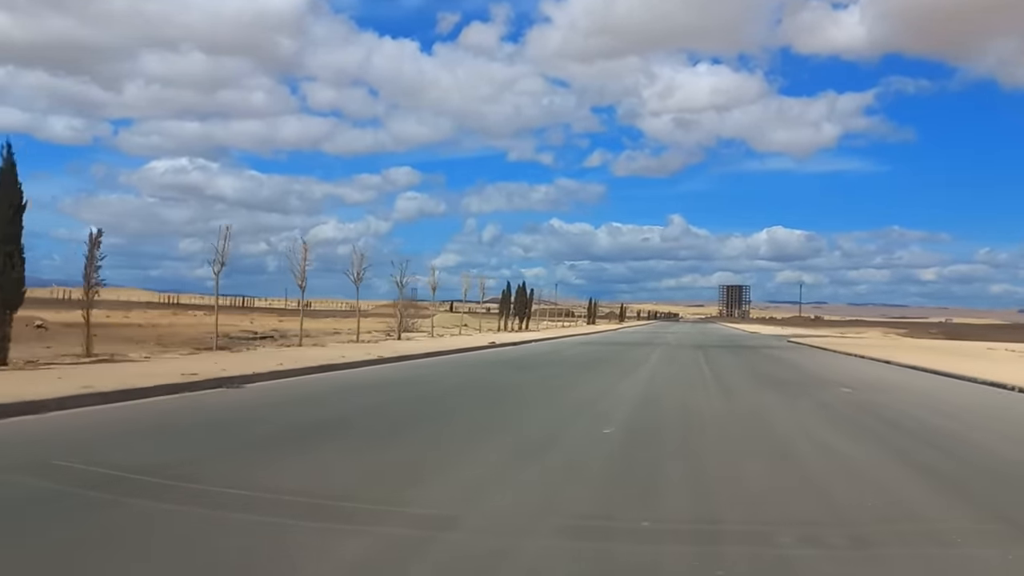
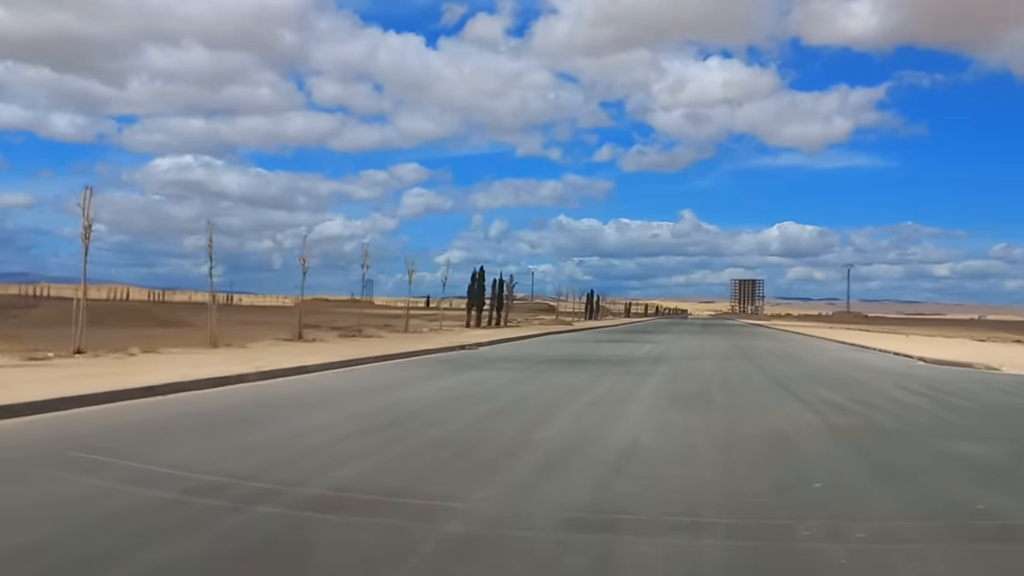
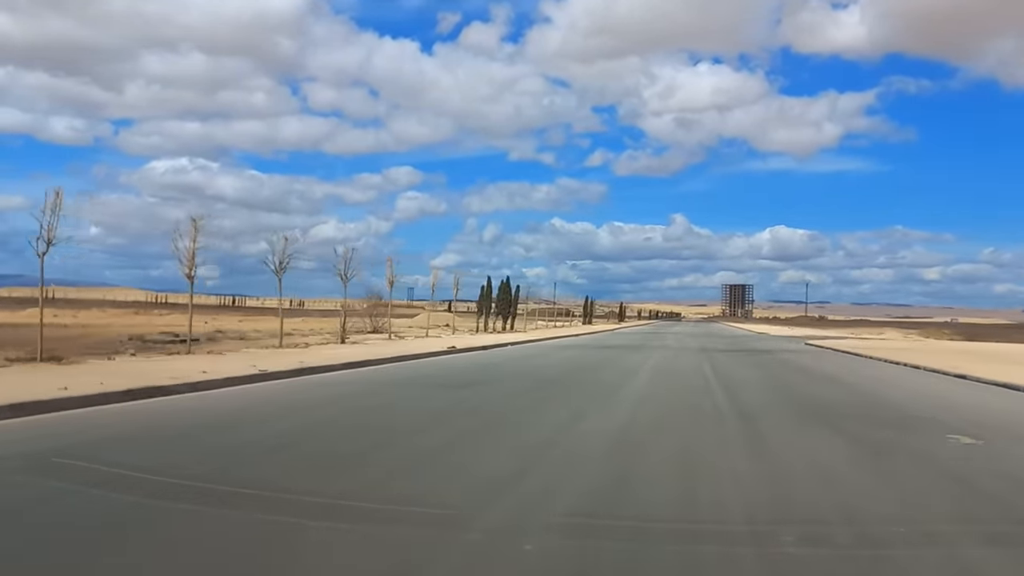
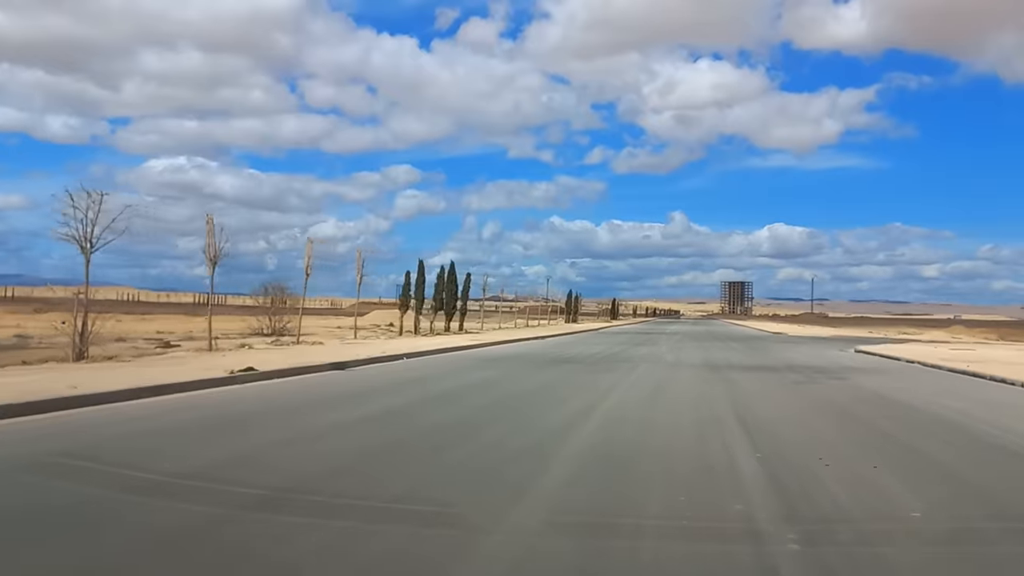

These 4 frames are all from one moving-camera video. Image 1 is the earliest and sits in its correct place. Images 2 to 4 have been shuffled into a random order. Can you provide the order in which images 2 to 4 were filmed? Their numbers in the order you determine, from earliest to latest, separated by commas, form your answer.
3, 4, 2
